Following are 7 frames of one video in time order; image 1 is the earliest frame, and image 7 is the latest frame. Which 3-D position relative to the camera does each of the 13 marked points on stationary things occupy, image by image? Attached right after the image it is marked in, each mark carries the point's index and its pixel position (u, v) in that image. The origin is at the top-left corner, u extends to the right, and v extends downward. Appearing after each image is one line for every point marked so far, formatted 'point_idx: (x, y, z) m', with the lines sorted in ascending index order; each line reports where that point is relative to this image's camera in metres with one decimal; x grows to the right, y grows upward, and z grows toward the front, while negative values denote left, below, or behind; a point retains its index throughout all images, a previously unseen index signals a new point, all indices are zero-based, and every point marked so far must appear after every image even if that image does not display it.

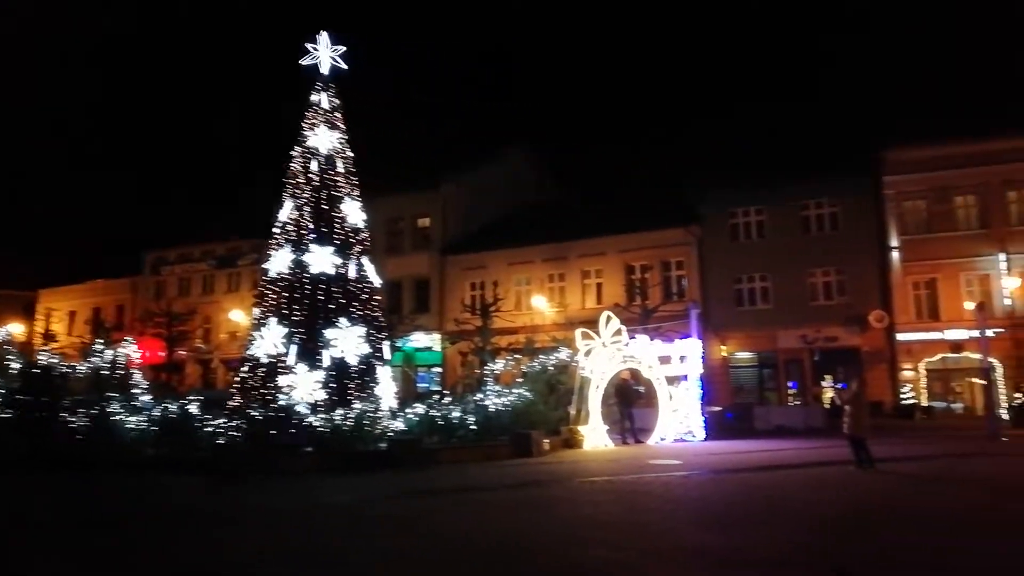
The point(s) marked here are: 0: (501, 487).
0: (-0.3, -4.1, +15.7) m
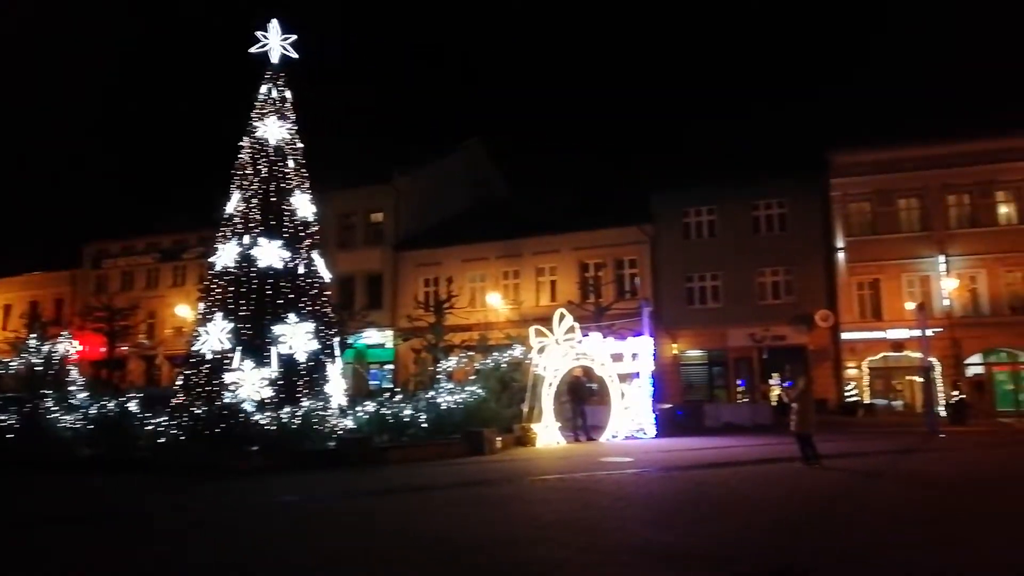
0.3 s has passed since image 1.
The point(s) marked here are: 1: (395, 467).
0: (-1.3, -4.1, +15.5) m
1: (-2.8, -4.2, +17.6) m
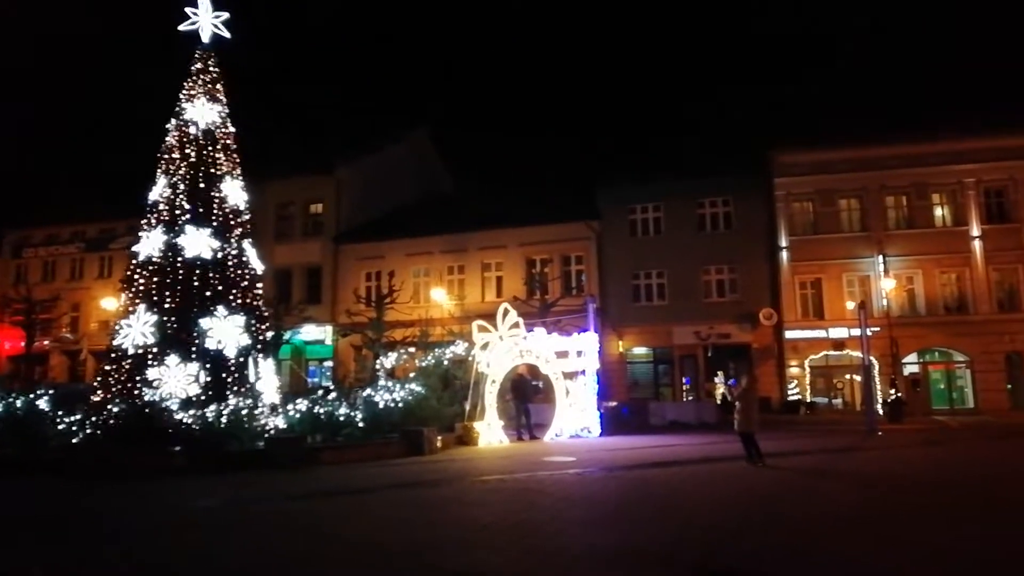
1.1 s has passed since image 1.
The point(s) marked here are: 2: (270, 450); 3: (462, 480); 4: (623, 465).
0: (-2.4, -3.9, +14.7) m
1: (-4.1, -4.0, +16.6) m
2: (-5.4, -3.6, +16.8) m
3: (-1.0, -3.8, +15.0) m
4: (+2.5, -3.9, +16.8) m
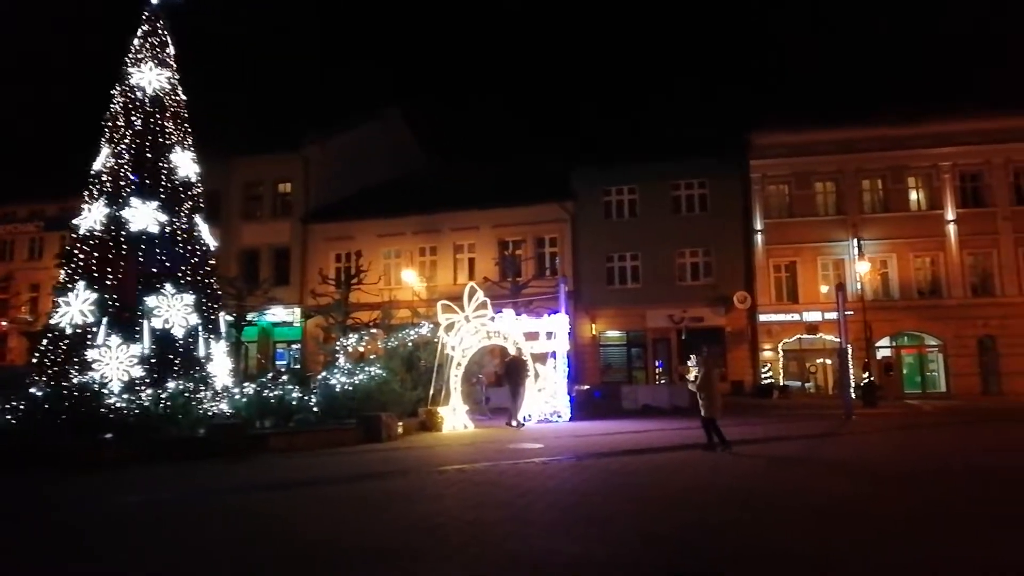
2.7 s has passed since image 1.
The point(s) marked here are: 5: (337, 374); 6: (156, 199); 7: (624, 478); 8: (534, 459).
0: (-3.1, -3.5, +13.7) m
1: (-4.9, -3.5, +15.6) m
2: (-6.2, -3.1, +15.7) m
3: (-1.7, -3.4, +14.1) m
4: (+1.7, -3.5, +16.0) m
5: (-4.5, -2.2, +19.6) m
6: (-9.2, +2.3, +19.5) m
7: (+2.1, -3.5, +13.8) m
8: (+0.4, -3.3, +14.7) m
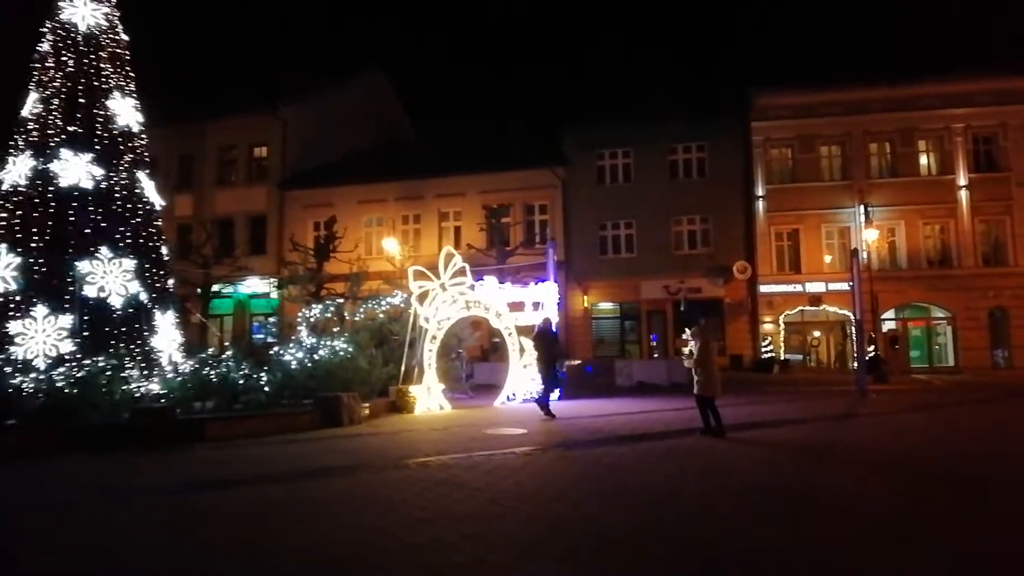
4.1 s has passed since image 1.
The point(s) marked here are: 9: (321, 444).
0: (-3.5, -2.9, +11.7) m
1: (-5.2, -2.8, +13.6) m
2: (-6.6, -2.4, +13.7) m
3: (-2.1, -2.8, +12.0) m
4: (+1.3, -2.8, +14.0) m
5: (-4.9, -1.4, +17.5) m
6: (-9.6, +3.1, +17.1) m
7: (+1.7, -2.8, +11.8) m
8: (+0.1, -2.7, +12.7) m
9: (-3.4, -2.8, +13.6) m
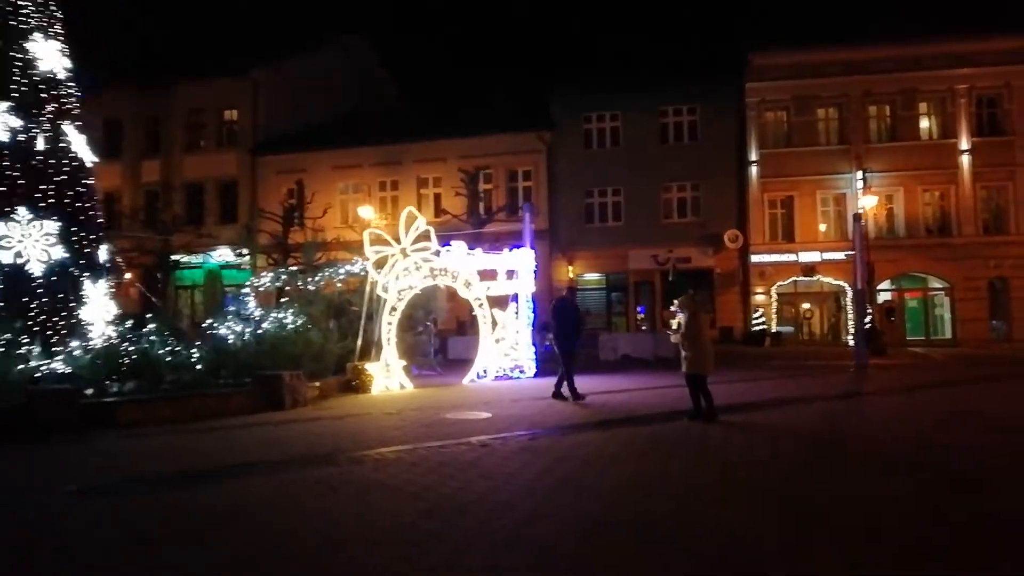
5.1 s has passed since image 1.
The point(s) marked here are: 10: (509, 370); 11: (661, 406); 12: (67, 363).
0: (-4.1, -2.4, +10.0) m
1: (-5.8, -2.2, +11.9) m
2: (-7.1, -1.9, +11.9) m
3: (-2.6, -2.2, +10.4) m
4: (+0.7, -2.2, +12.4) m
5: (-5.6, -0.7, +15.8) m
6: (-10.2, +3.8, +15.2) m
7: (+1.1, -2.3, +10.2) m
8: (-0.5, -2.1, +11.1) m
9: (-4.0, -2.2, +12.0) m
10: (0.0, -2.1, +19.2) m
11: (+3.0, -2.3, +15.3) m
12: (-7.6, -1.4, +14.1) m
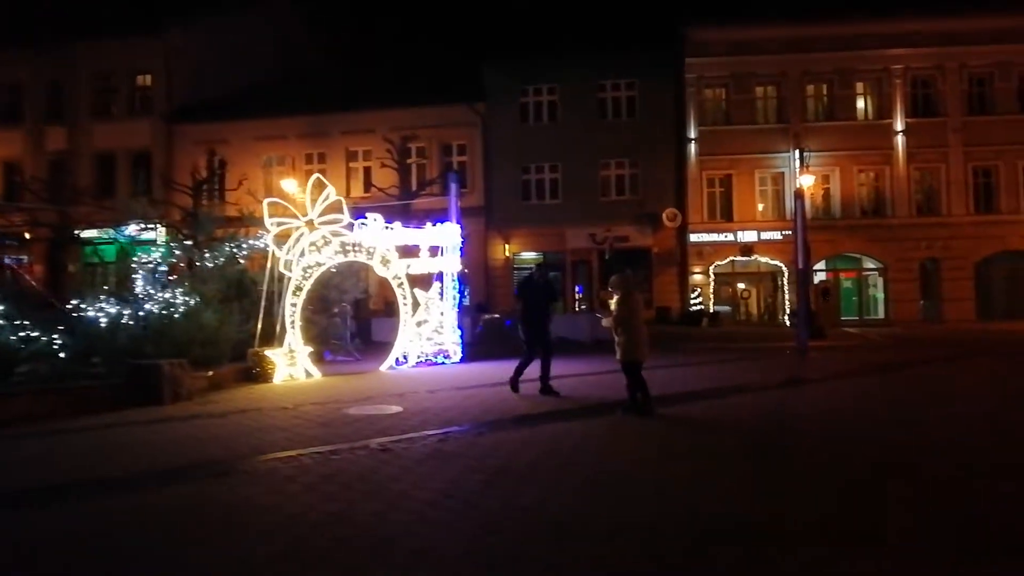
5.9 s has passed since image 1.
0: (-5.1, -2.1, +8.4) m
1: (-7.0, -1.9, +10.1) m
2: (-8.3, -1.5, +10.0) m
3: (-3.7, -2.0, +8.8) m
4: (-0.5, -1.9, +11.1) m
5: (-7.0, -0.3, +13.9) m
6: (-11.6, +4.2, +12.9) m
7: (+0.1, -2.1, +8.9) m
8: (-1.6, -1.9, +9.7) m
9: (-5.2, -1.9, +10.3) m
10: (-1.8, -1.6, +17.8) m
11: (+1.6, -1.9, +14.2) m
12: (-9.0, -1.0, +12.1) m
